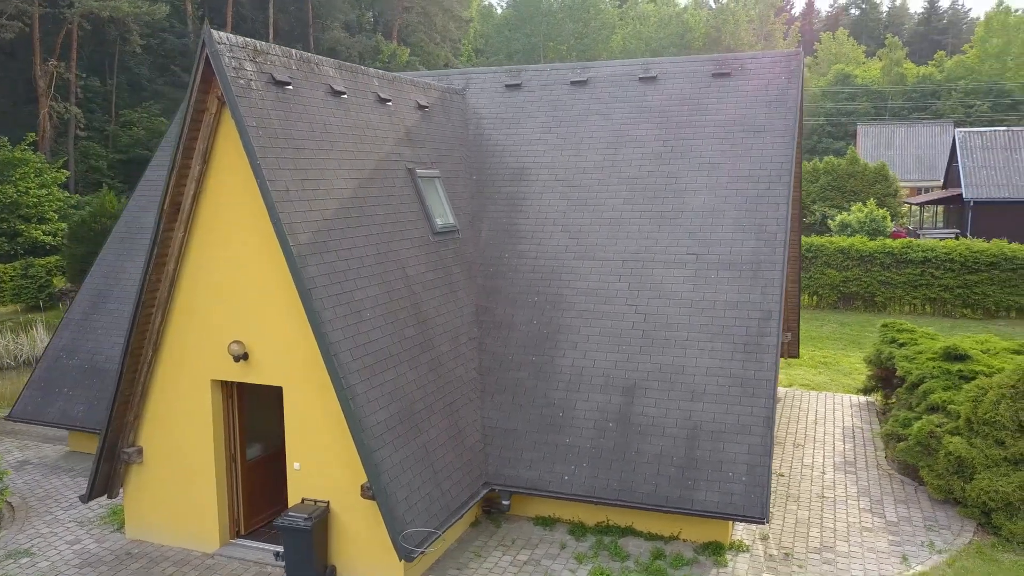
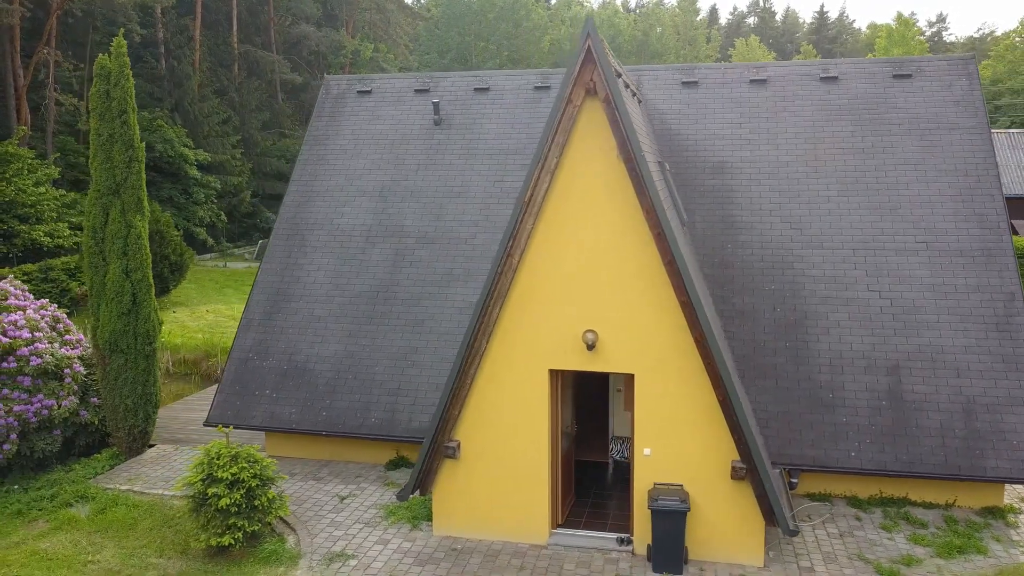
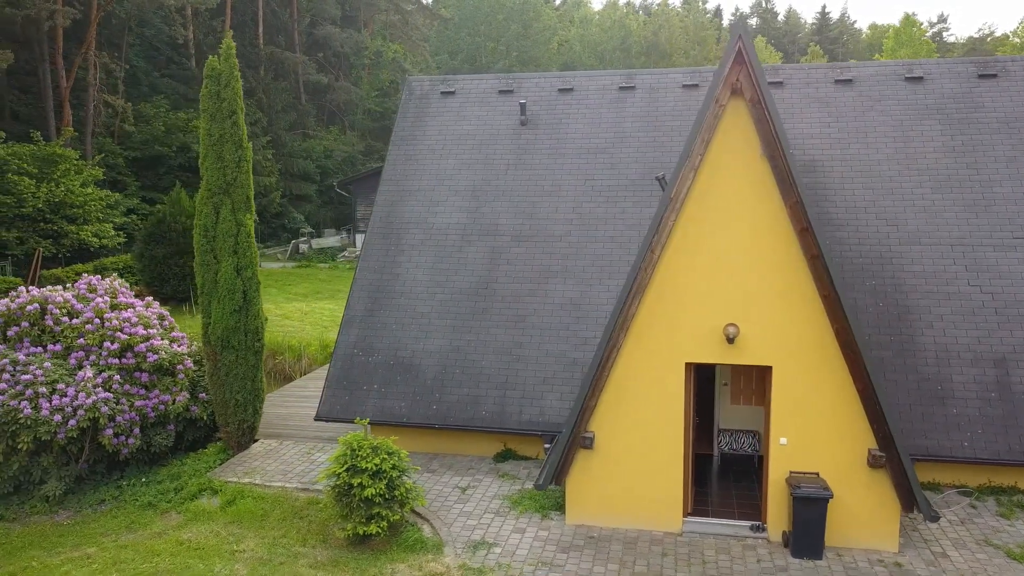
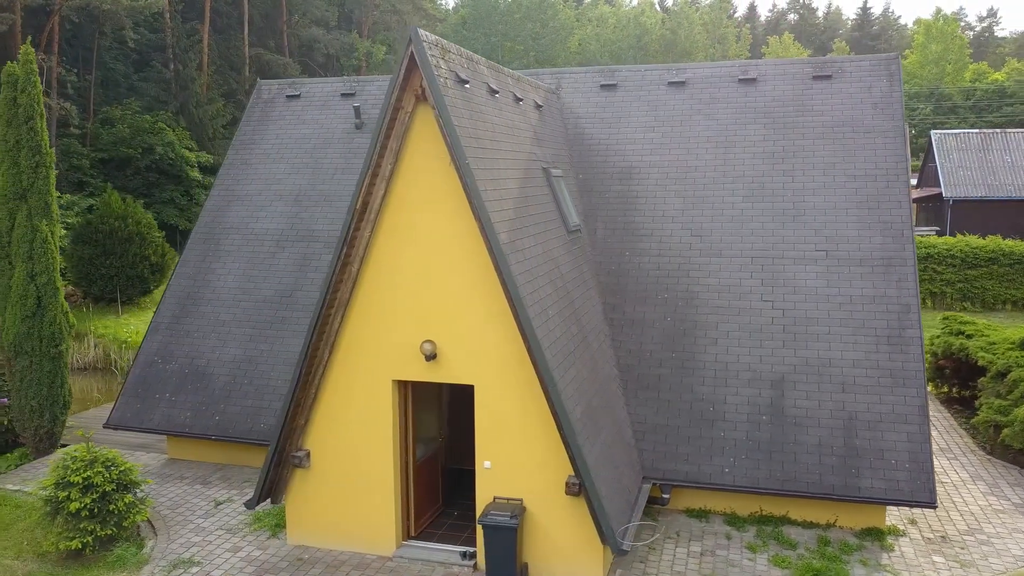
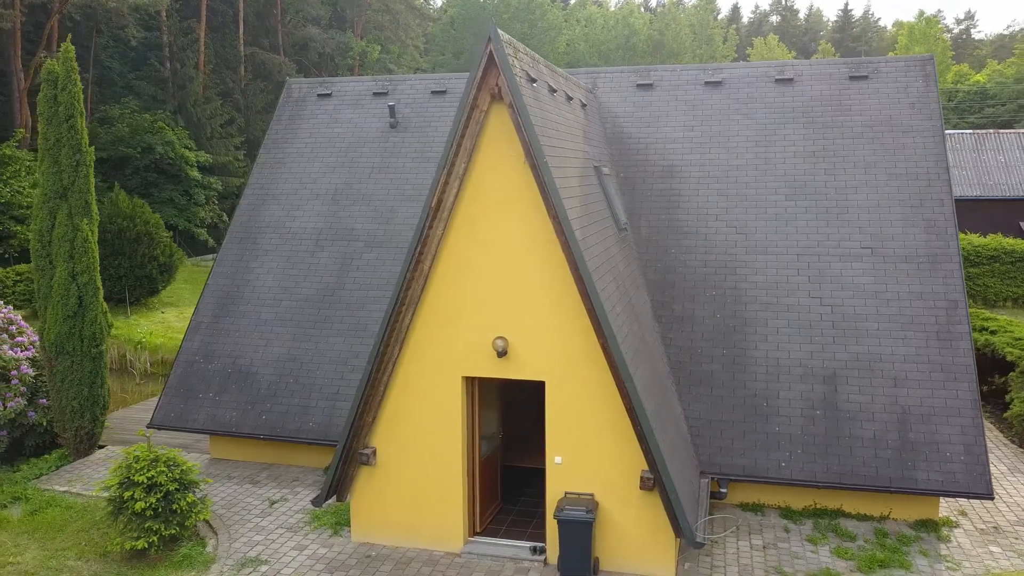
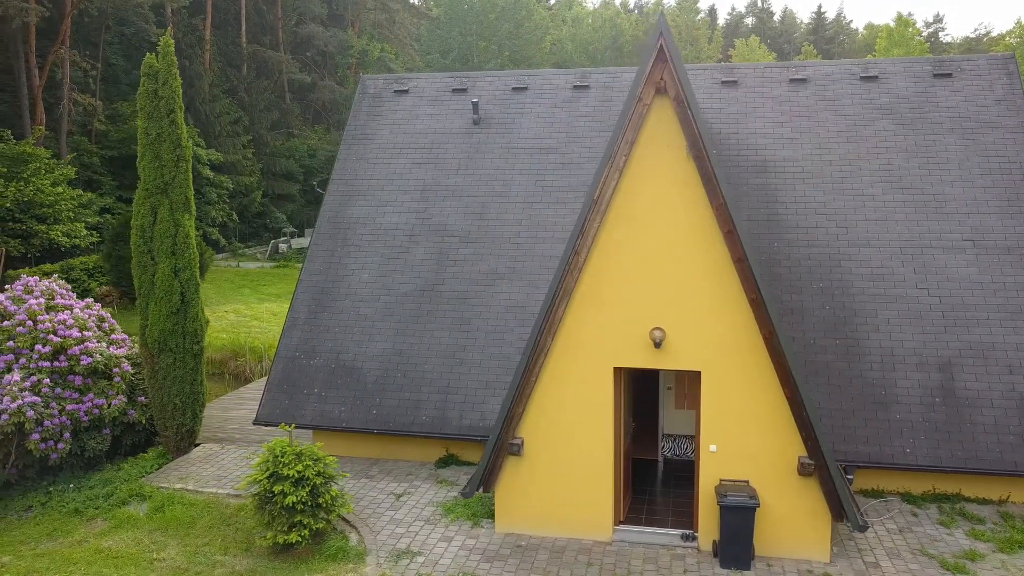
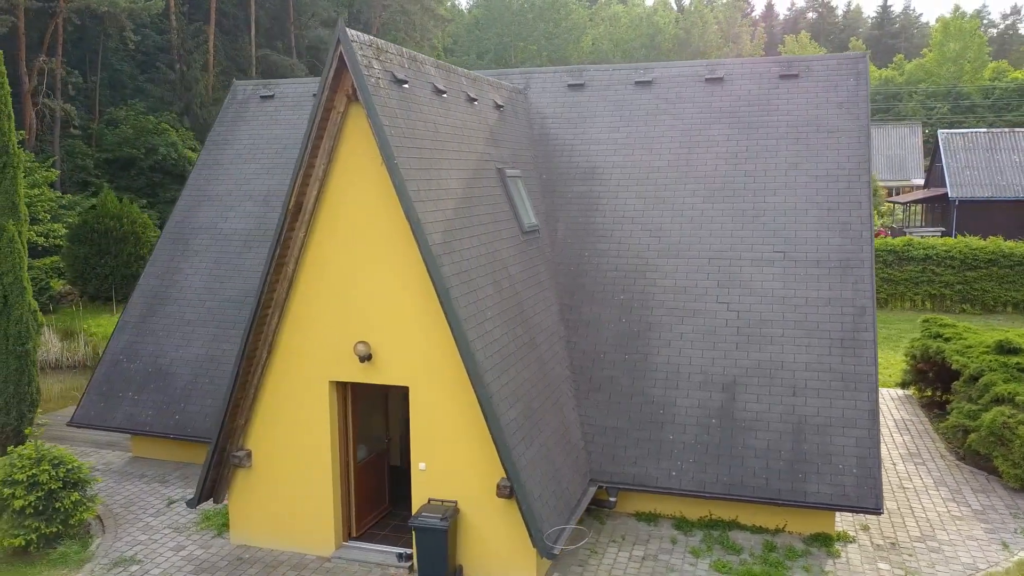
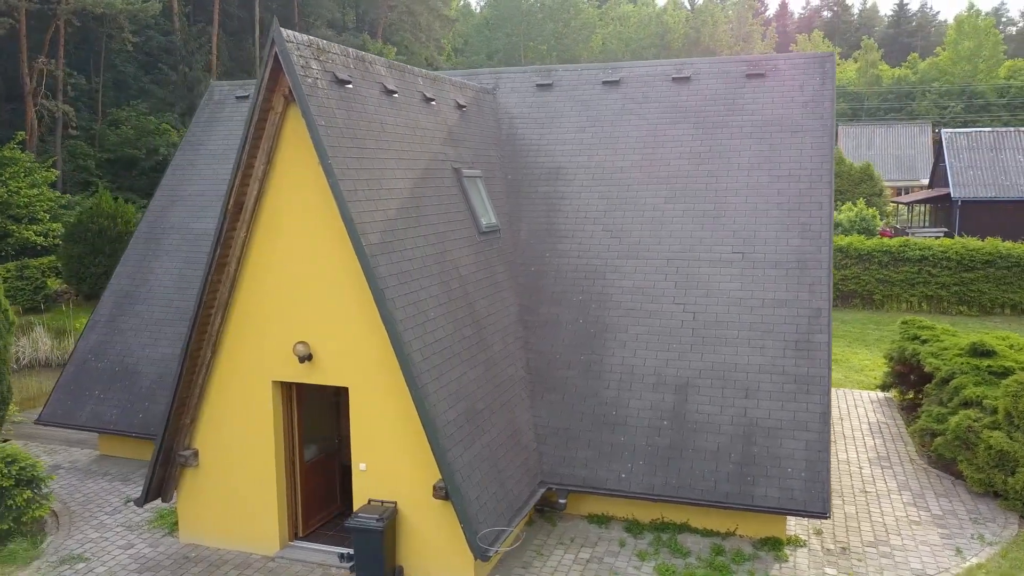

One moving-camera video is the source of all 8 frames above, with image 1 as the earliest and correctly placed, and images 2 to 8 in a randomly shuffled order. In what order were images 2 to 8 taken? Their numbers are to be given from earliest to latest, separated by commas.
8, 7, 4, 5, 2, 6, 3
